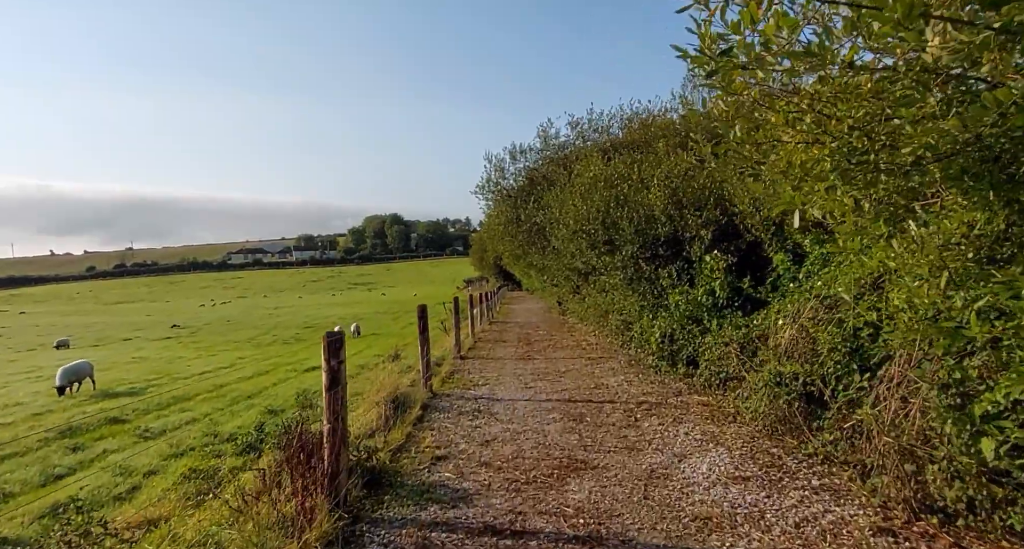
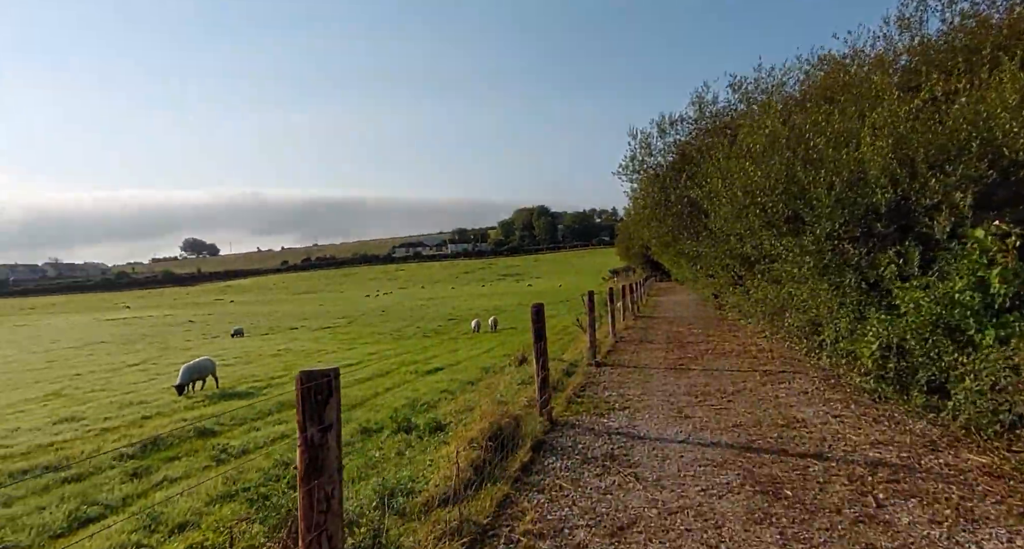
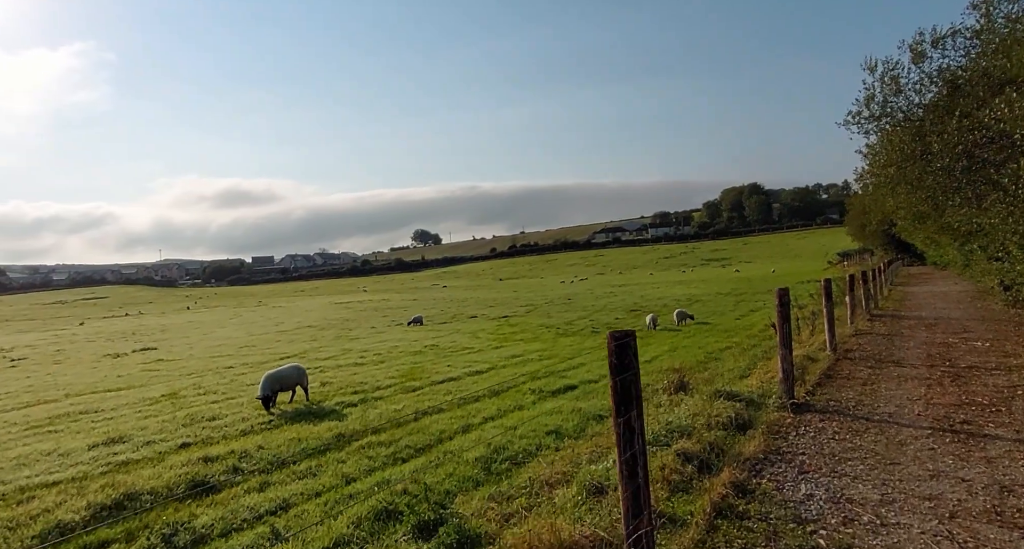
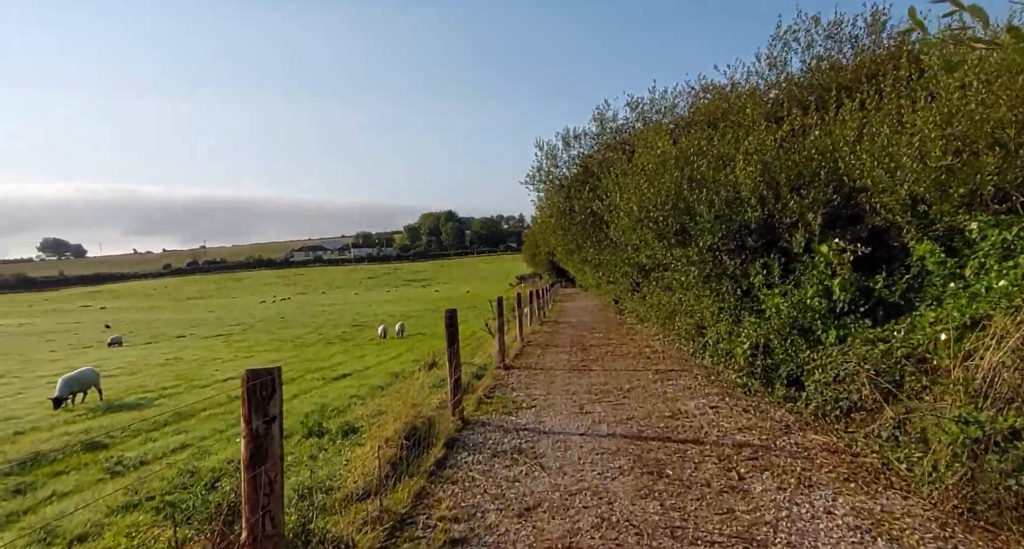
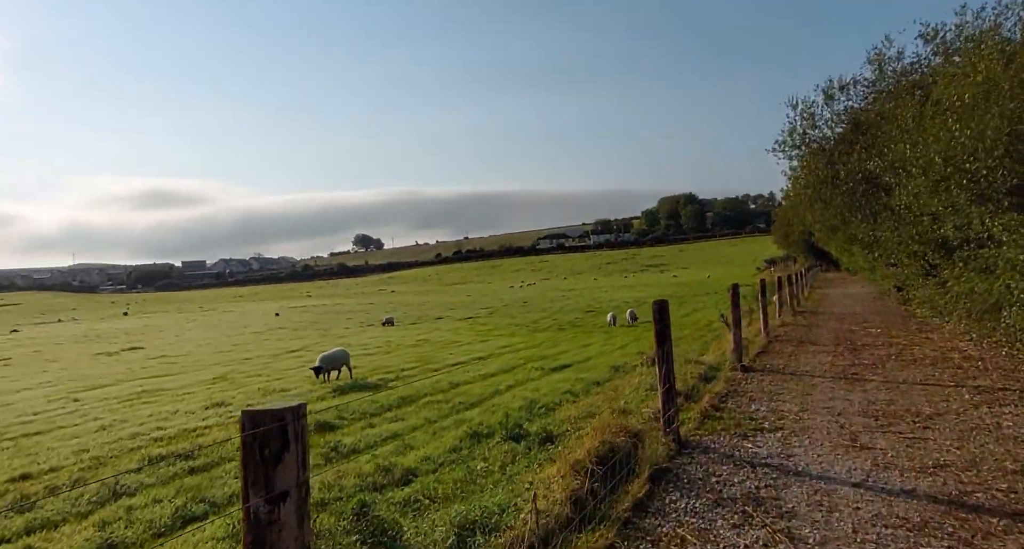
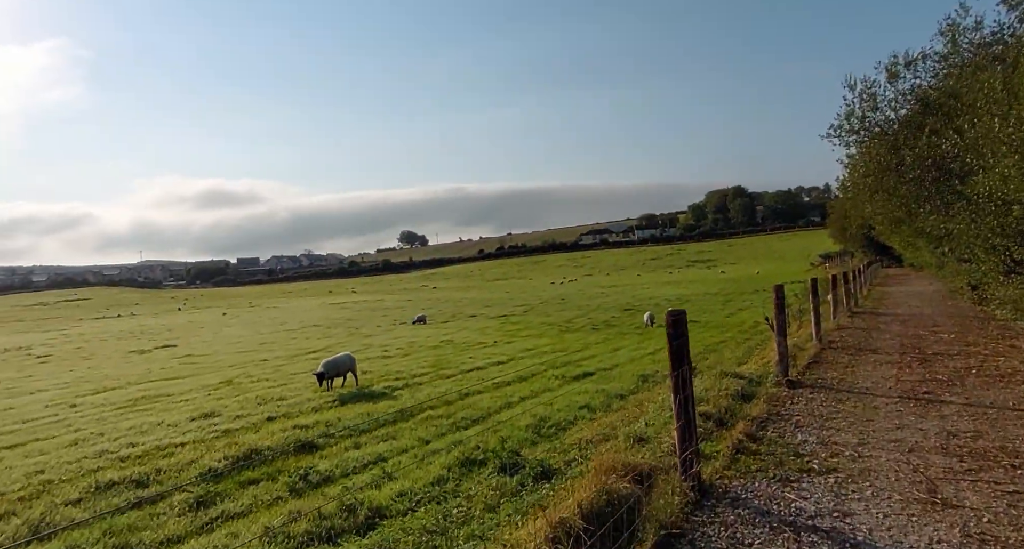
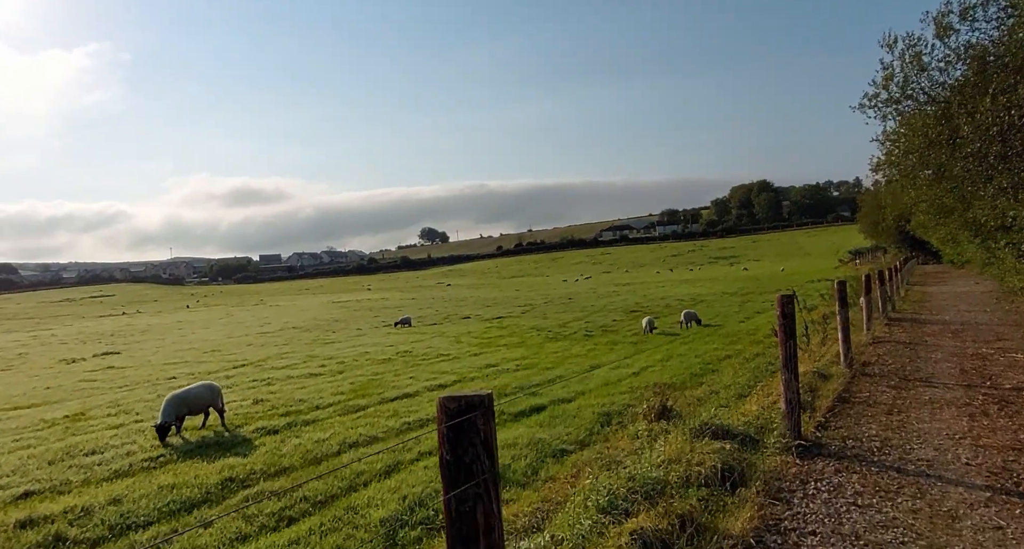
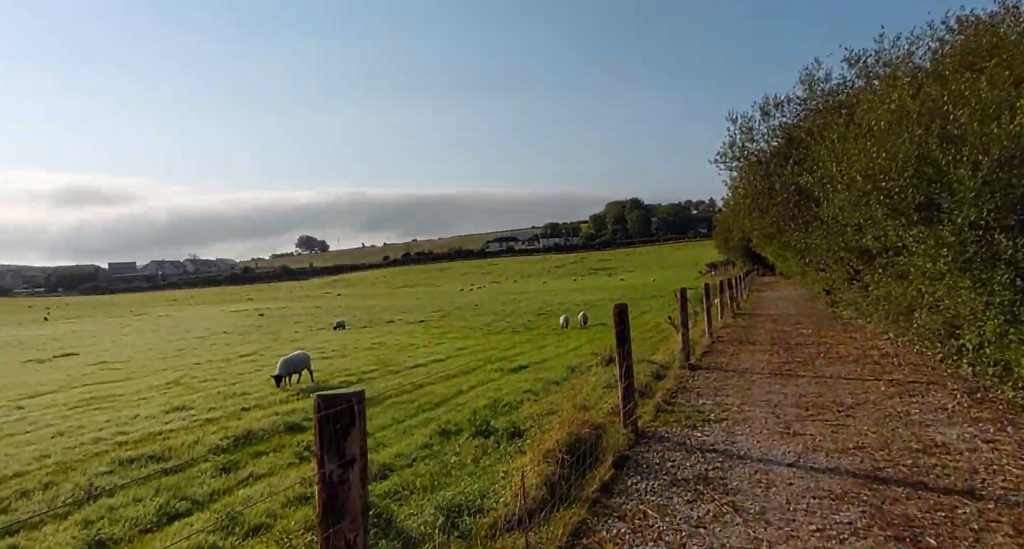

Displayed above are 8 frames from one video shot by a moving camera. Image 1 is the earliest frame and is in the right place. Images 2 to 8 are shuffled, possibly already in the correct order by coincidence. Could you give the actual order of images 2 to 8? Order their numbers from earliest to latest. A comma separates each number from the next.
4, 2, 8, 5, 6, 3, 7
